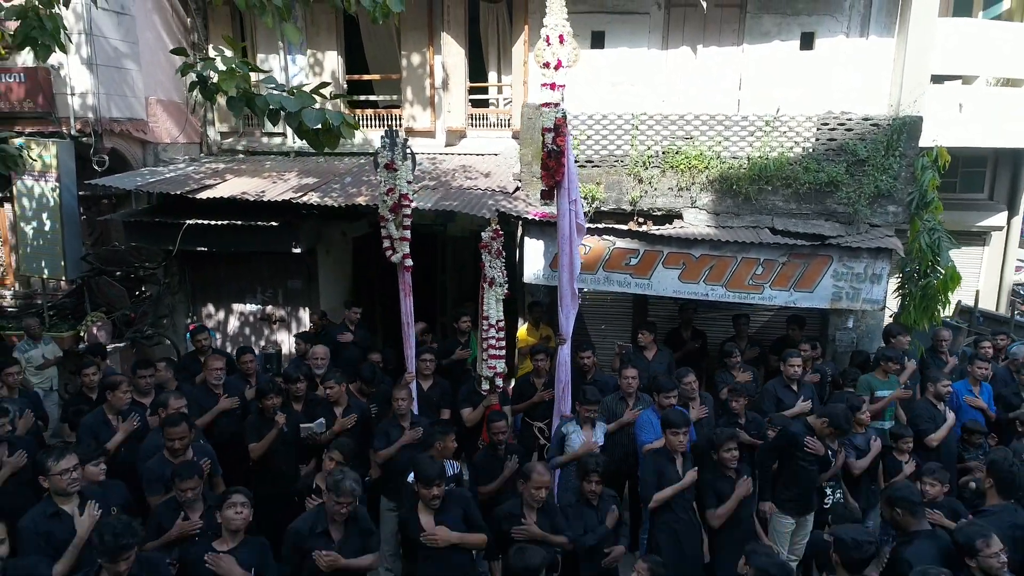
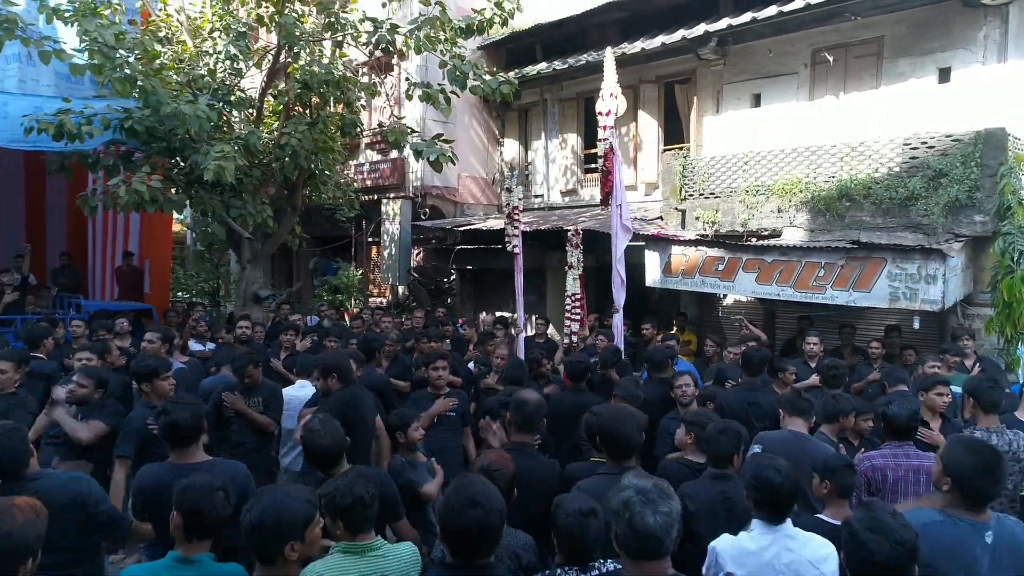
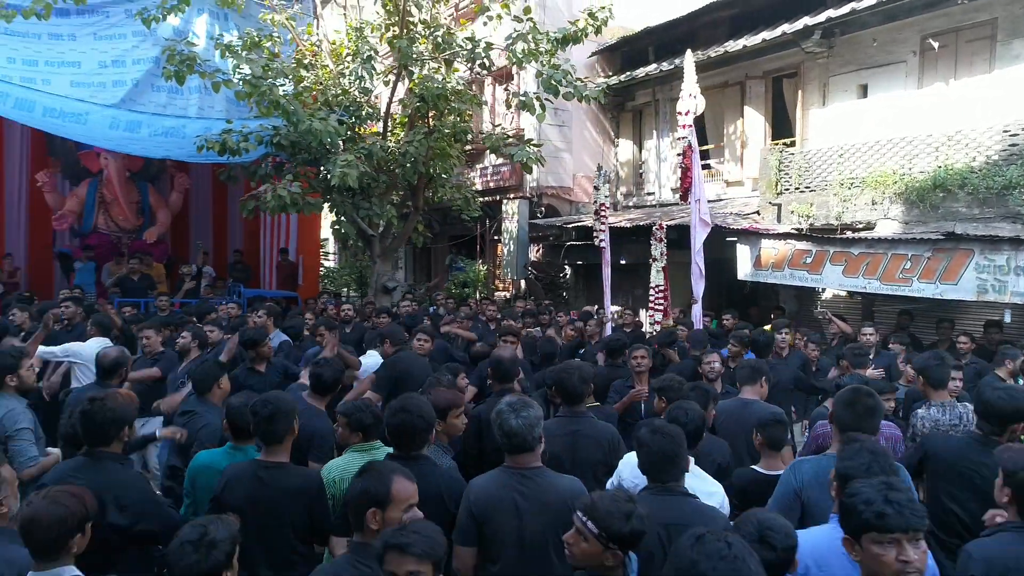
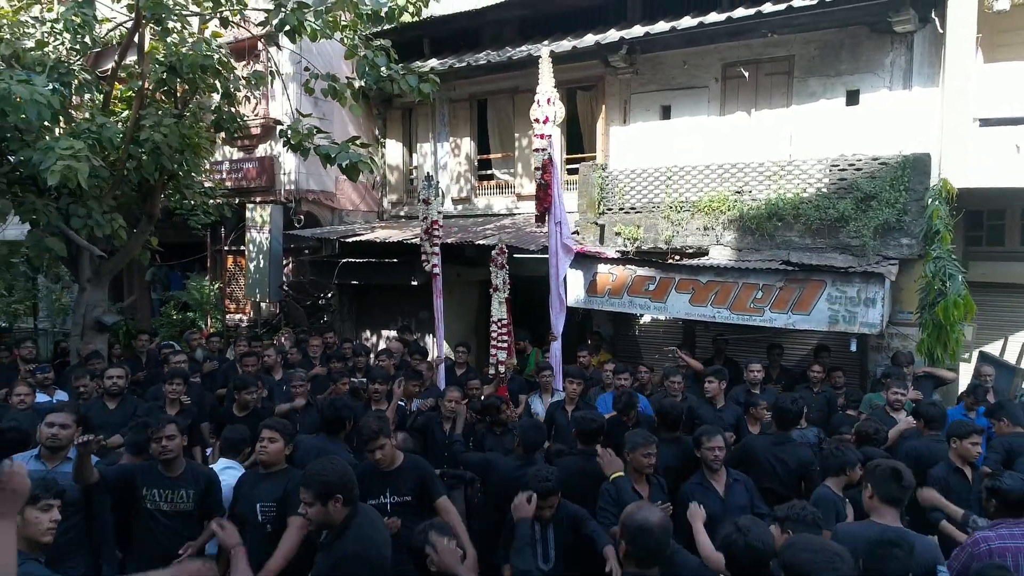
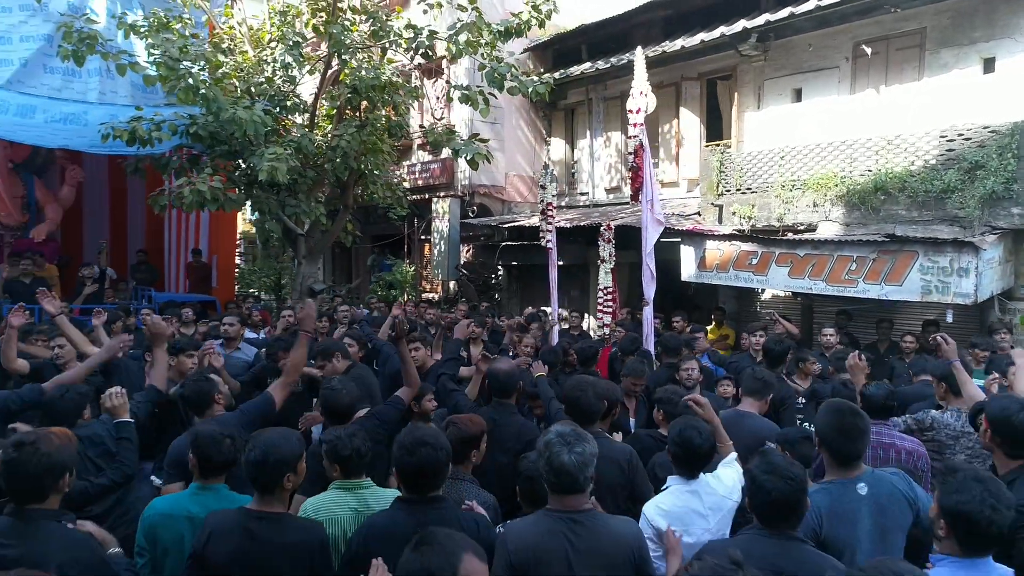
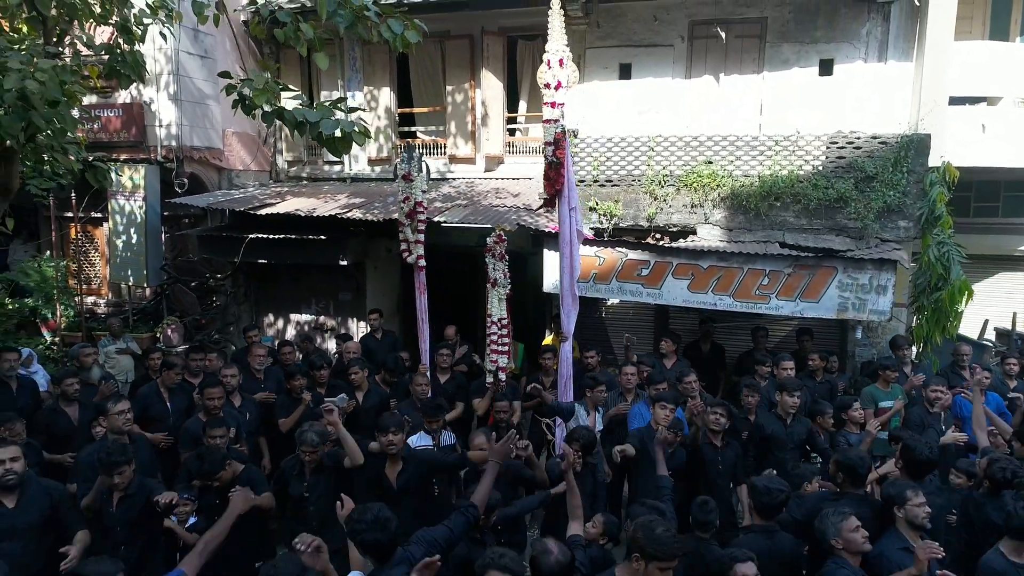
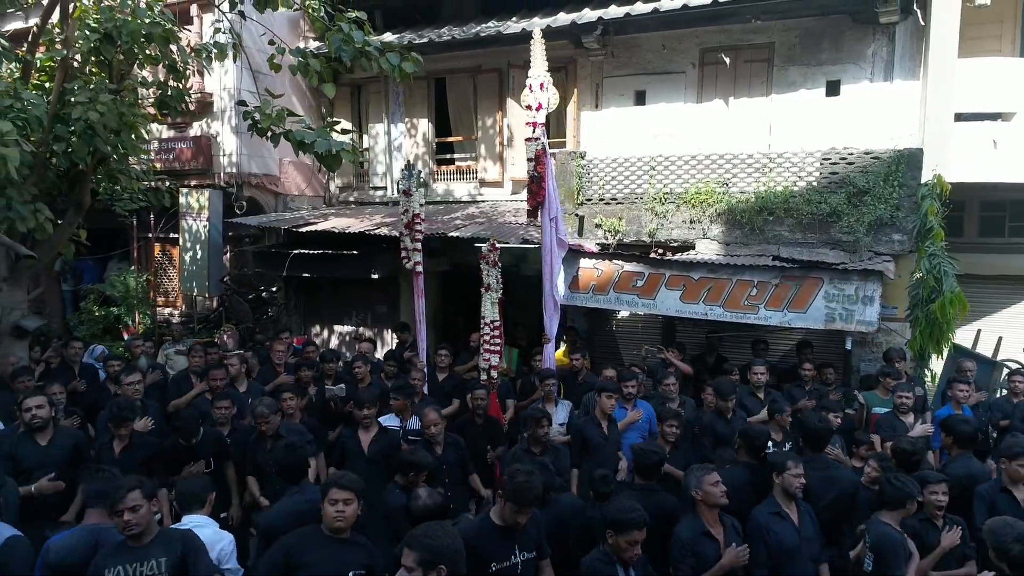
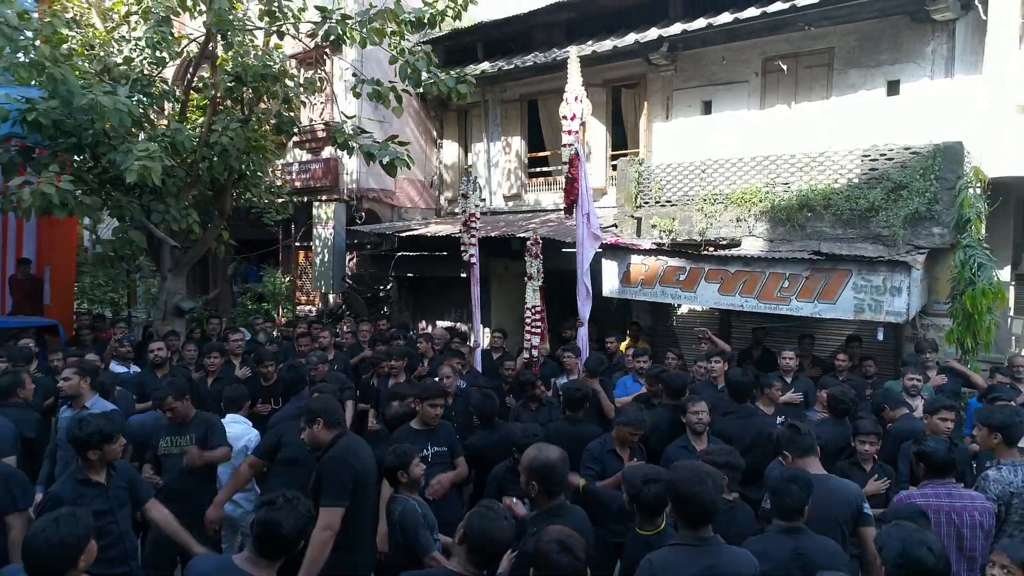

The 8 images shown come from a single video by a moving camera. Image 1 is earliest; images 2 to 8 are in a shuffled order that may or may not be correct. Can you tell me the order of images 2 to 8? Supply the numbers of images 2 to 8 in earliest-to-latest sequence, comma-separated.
6, 7, 4, 8, 2, 5, 3
